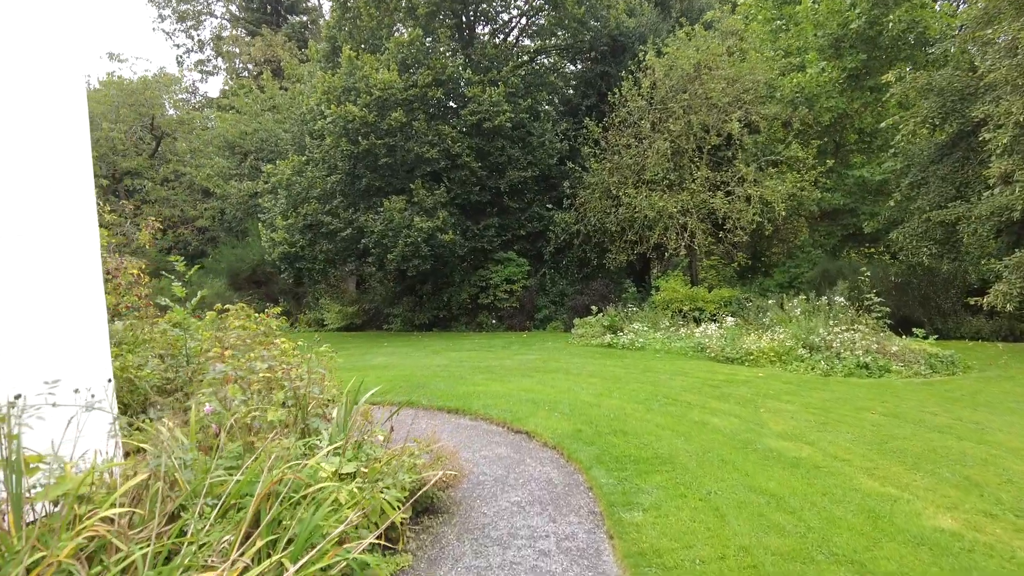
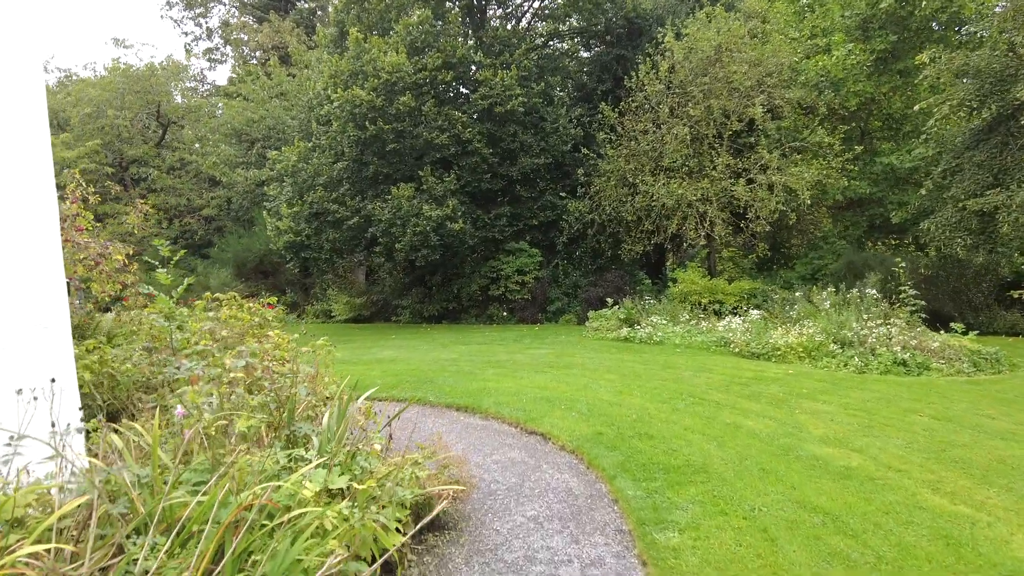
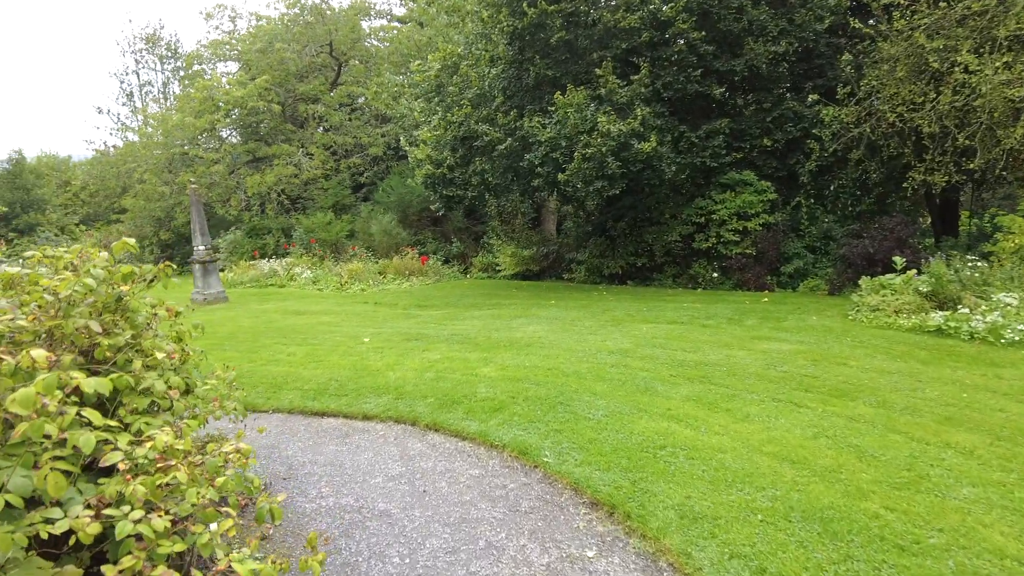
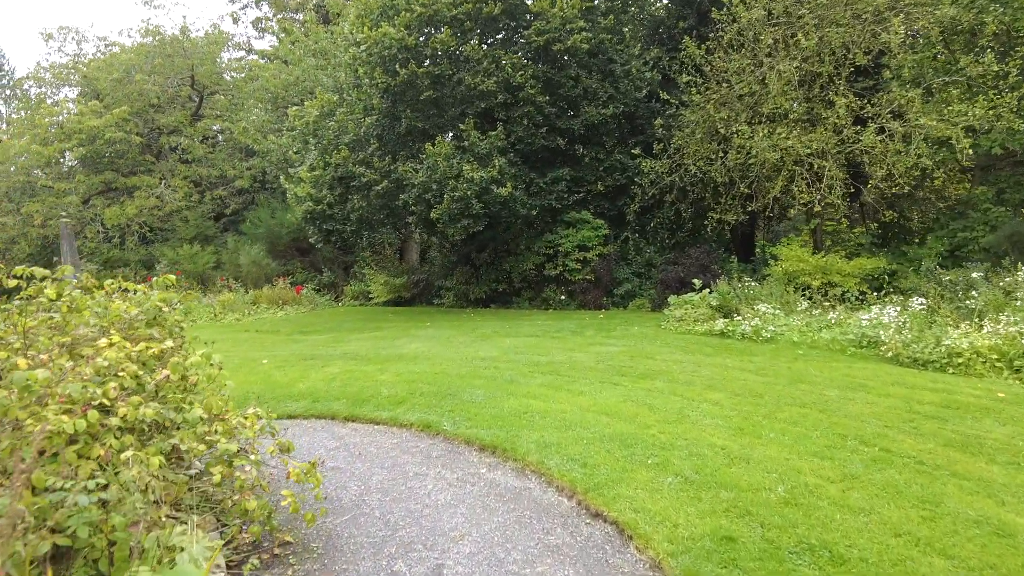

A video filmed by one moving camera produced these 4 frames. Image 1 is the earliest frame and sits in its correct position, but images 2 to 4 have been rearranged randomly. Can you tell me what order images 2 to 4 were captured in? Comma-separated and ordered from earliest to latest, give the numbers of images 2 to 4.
2, 4, 3
